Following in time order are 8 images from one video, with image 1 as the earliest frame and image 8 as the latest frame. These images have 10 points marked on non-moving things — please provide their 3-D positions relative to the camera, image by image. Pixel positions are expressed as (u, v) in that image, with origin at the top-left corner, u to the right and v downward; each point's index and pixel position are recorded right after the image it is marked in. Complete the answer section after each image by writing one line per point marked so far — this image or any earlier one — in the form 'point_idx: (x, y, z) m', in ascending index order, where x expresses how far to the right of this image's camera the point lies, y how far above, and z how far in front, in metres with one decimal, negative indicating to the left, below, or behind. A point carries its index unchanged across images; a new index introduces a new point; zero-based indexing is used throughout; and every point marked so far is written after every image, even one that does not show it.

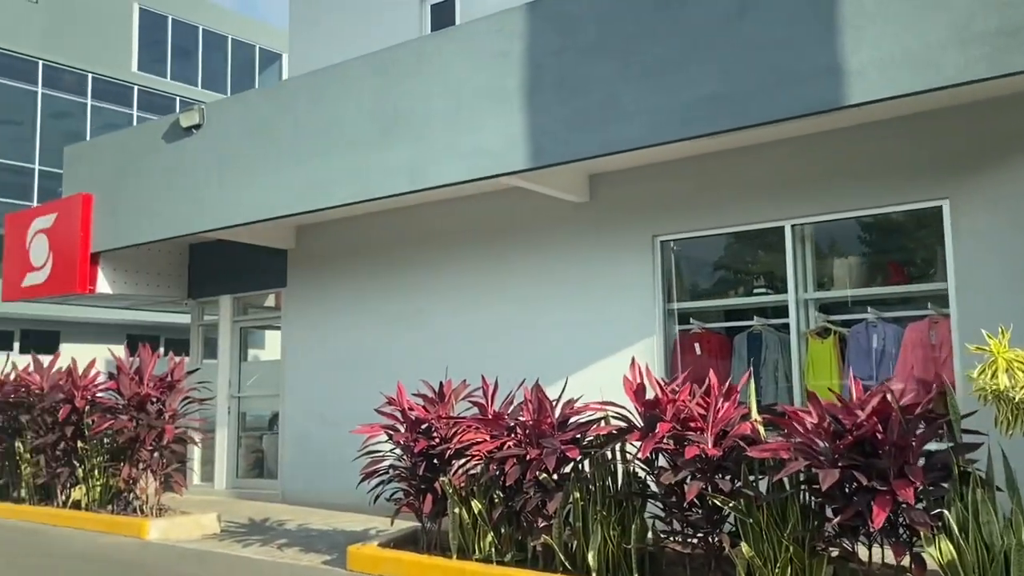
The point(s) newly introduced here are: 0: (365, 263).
0: (-2.0, +0.3, +12.8) m
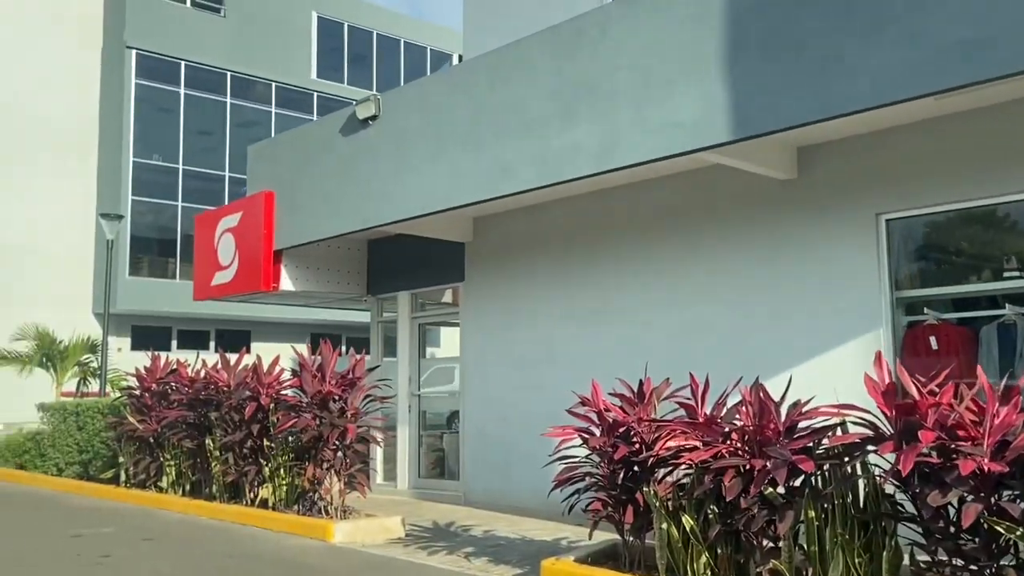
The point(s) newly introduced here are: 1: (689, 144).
0: (+0.5, +0.4, +12.1) m
1: (+1.7, +1.4, +8.9) m
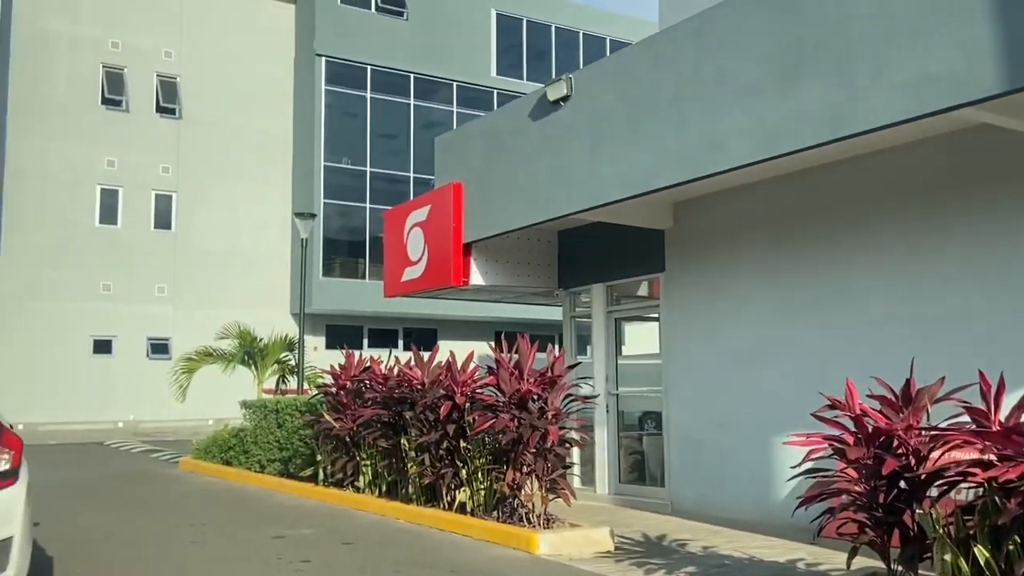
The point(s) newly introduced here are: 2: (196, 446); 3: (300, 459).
0: (+2.9, +0.6, +10.9) m
1: (+3.5, +1.5, +7.5) m
2: (-5.7, -2.9, +16.6) m
3: (-3.1, -2.5, +13.3) m
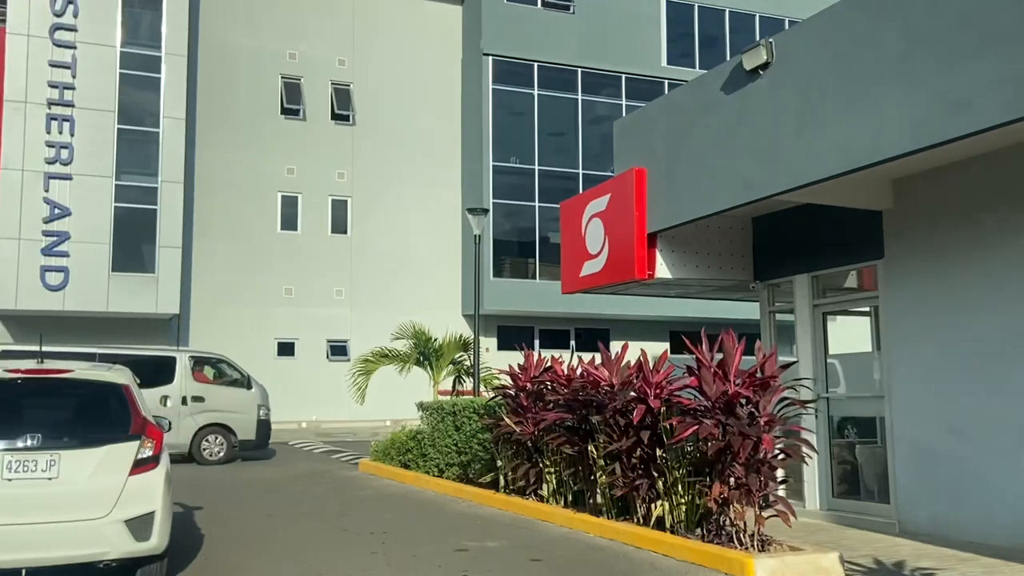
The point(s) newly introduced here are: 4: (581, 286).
0: (+5.0, +0.7, +9.2) m
1: (+4.9, +1.7, +5.8) m
2: (-2.5, -2.9, +16.4) m
3: (-0.5, -2.4, +12.7) m
4: (+1.0, 0.0, +14.0) m
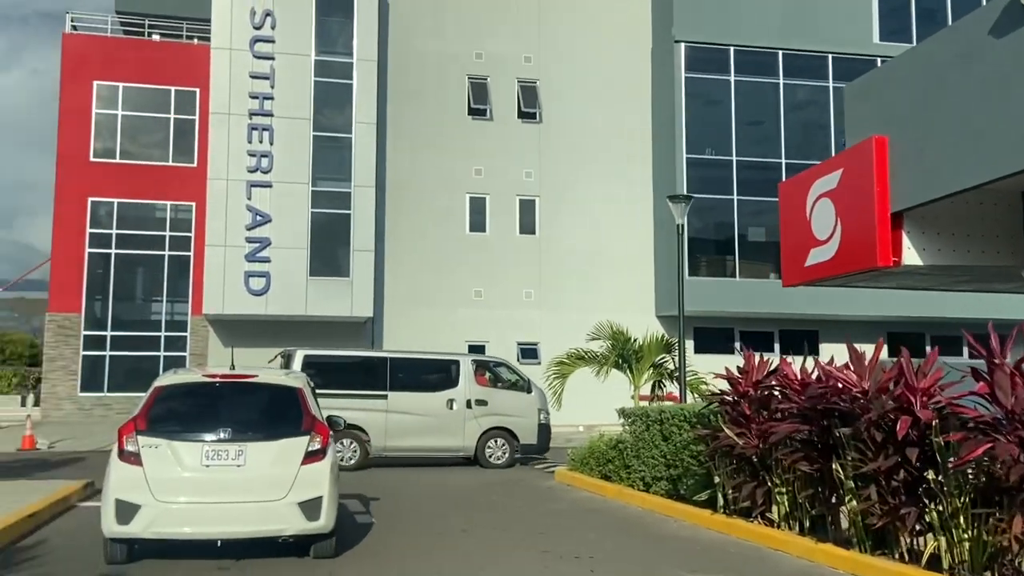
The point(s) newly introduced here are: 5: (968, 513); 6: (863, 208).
0: (+6.8, +0.9, +6.8) m
1: (+6.1, +1.9, +3.5) m
2: (+1.0, -2.8, +15.3) m
3: (+2.2, -2.3, +11.3) m
4: (+3.9, +0.1, +12.2) m
5: (+3.5, -1.7, +7.0) m
6: (+4.2, +0.9, +10.9) m
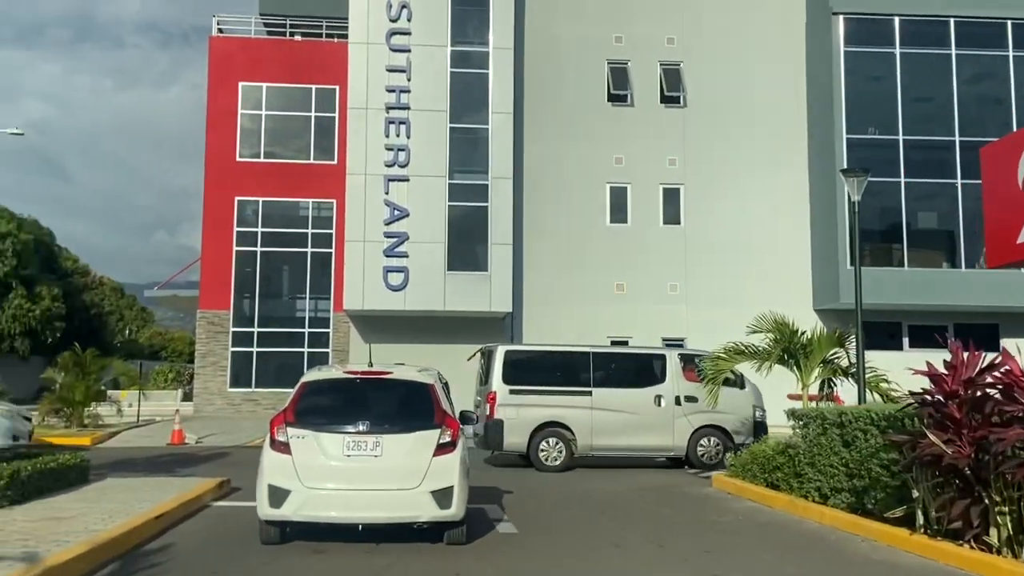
0: (+7.7, +1.1, +4.6) m
1: (+6.5, +2.1, +1.4) m
2: (+3.3, -2.6, +13.9) m
3: (+3.9, -2.1, +9.7) m
4: (+5.7, +0.3, +10.4) m
5: (+4.5, -1.5, +5.3) m
6: (+5.7, +1.1, +9.0) m
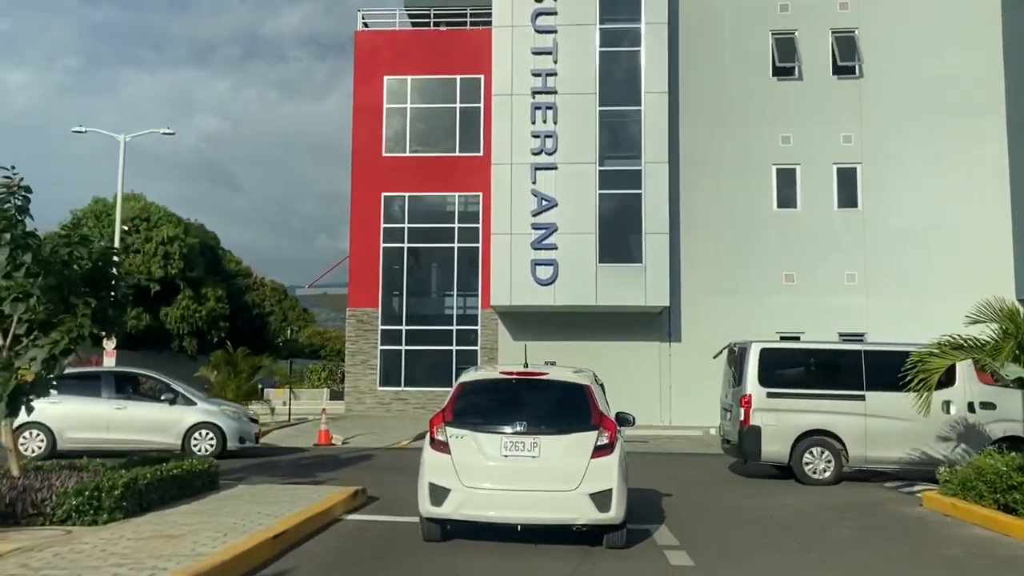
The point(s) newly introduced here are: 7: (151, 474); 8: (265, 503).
0: (+8.3, +1.4, +1.7) m
1: (+6.5, +2.3, -1.2) m
2: (+5.4, -2.4, +11.6) m
3: (+5.3, -1.9, +7.4) m
4: (+7.2, +0.6, +7.8) m
5: (+5.3, -1.3, +2.9) m
6: (+7.0, +1.4, +6.4) m
7: (-3.6, -1.9, +9.3) m
8: (-2.6, -2.3, +9.8) m
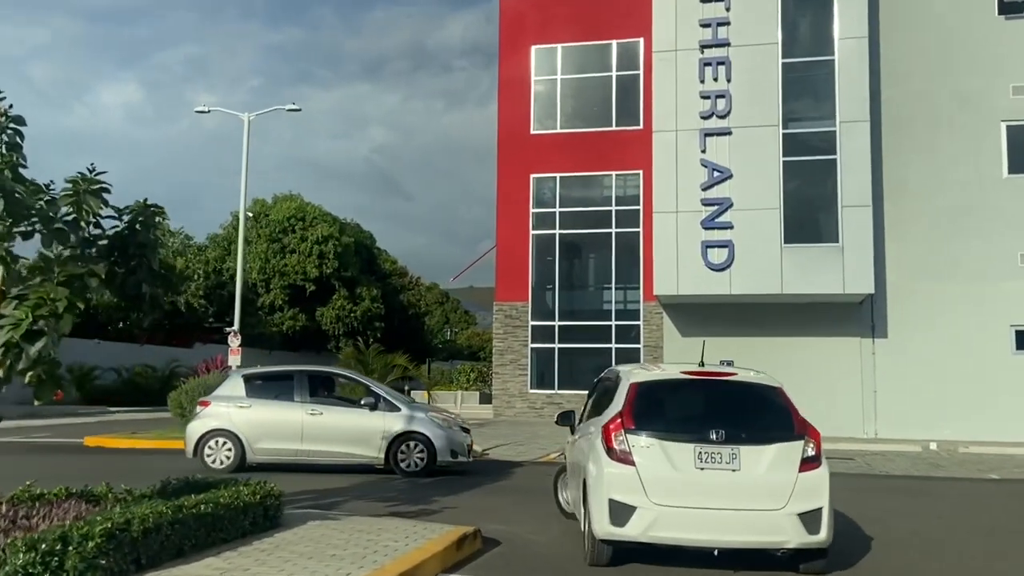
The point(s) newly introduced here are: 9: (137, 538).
0: (+7.9, +1.9, -3.1) m
1: (+5.7, +2.8, -5.7) m
2: (+6.9, -2.0, +7.1) m
3: (+6.1, -1.5, +3.0) m
4: (+7.9, +1.0, +3.0) m
5: (+5.2, -0.9, -1.4) m
6: (+7.5, +1.8, +1.7) m
7: (-2.4, -1.6, +6.4) m
8: (-1.3, -2.0, +6.7) m
9: (-2.4, -1.6, +6.2) m
